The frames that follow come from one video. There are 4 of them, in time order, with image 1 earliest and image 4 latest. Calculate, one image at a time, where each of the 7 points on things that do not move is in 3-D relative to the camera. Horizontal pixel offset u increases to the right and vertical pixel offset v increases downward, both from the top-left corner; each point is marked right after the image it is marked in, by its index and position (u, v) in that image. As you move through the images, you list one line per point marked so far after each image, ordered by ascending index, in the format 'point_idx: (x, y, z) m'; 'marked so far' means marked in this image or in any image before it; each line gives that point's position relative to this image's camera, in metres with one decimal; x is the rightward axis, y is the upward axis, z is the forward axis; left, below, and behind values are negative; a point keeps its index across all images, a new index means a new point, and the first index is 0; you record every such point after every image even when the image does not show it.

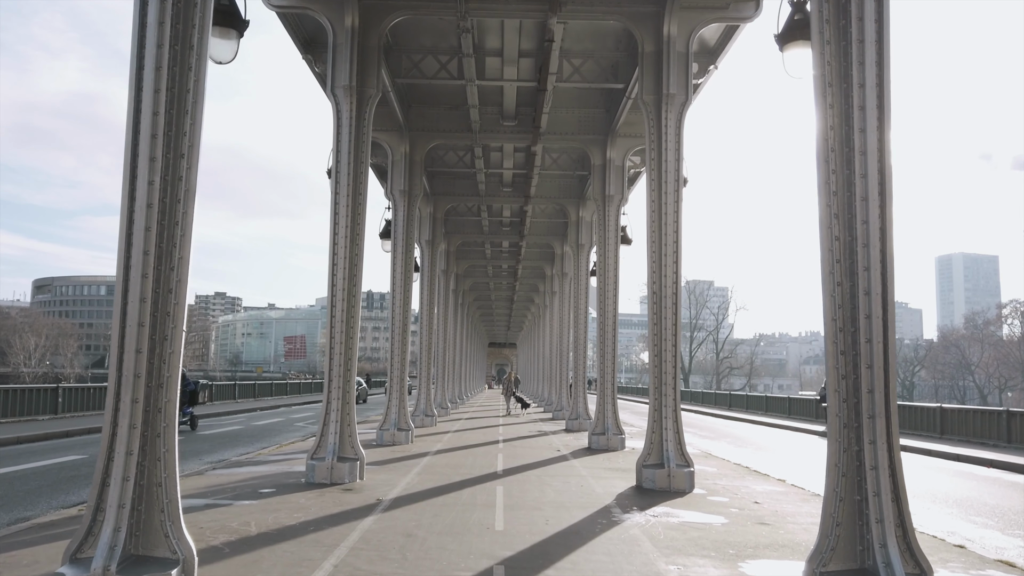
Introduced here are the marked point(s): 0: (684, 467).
0: (+2.8, -2.9, +12.0) m
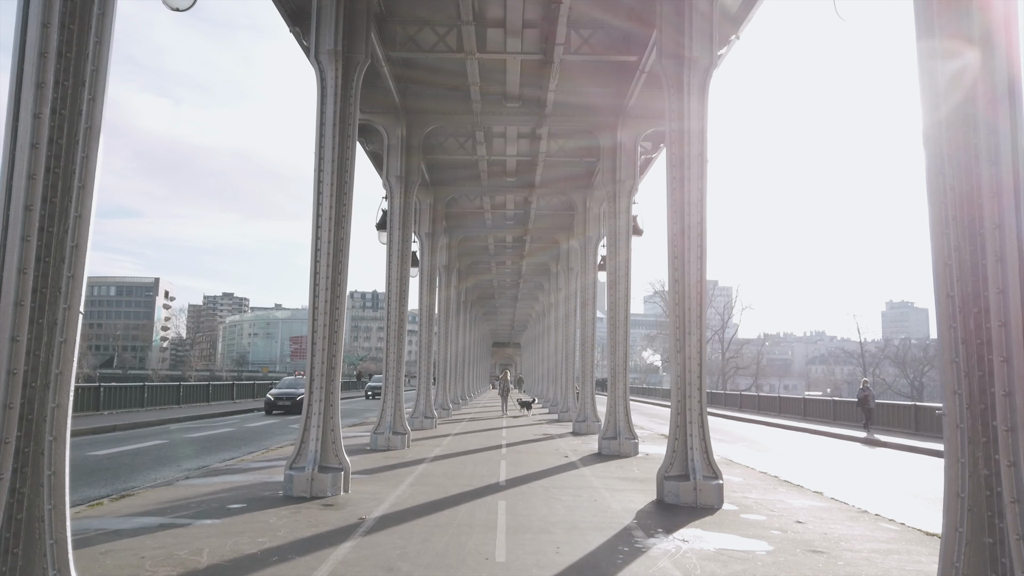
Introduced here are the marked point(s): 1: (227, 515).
0: (+2.9, -2.8, +10.6) m
1: (-3.5, -2.8, +8.9) m
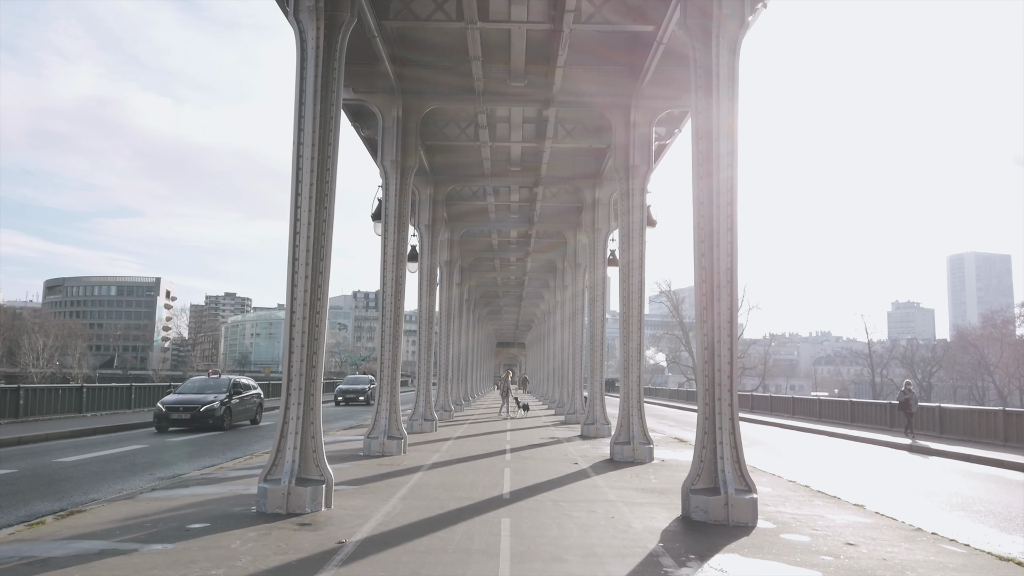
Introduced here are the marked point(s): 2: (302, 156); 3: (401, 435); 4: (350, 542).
0: (+2.9, -2.6, +9.3) m
1: (-3.4, -2.6, +7.6) m
2: (-2.9, +1.8, +10.0) m
3: (-2.6, -3.4, +16.8) m
4: (-1.7, -2.6, +7.6) m
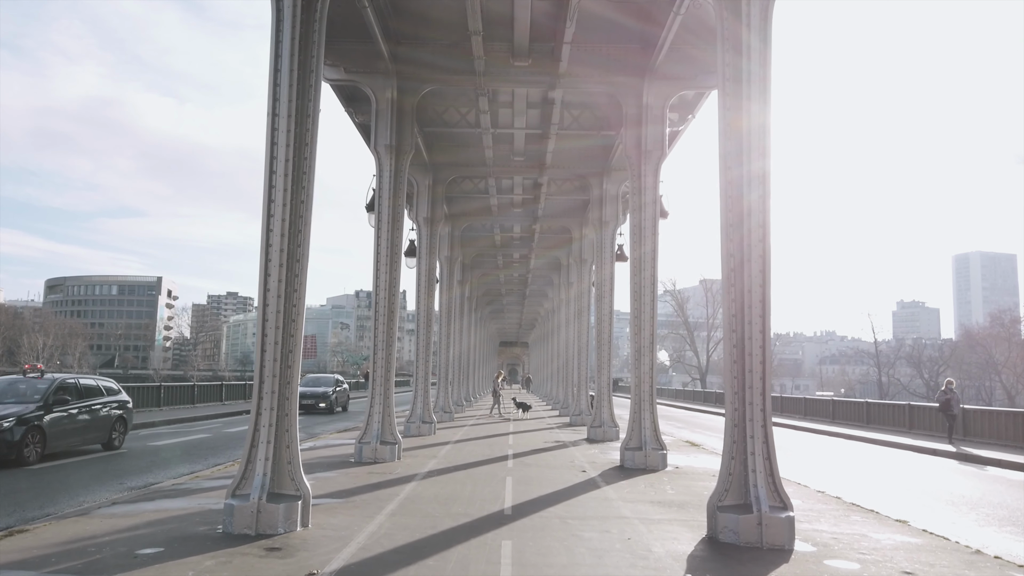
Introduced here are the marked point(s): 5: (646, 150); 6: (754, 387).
0: (+3.0, -2.5, +8.1) m
1: (-3.4, -2.5, +6.5) m
2: (-2.9, +1.9, +8.9) m
3: (-2.5, -3.2, +15.7) m
4: (-1.7, -2.5, +6.5) m
5: (+3.0, +3.1, +16.7) m
6: (+2.8, -1.1, +8.5) m
